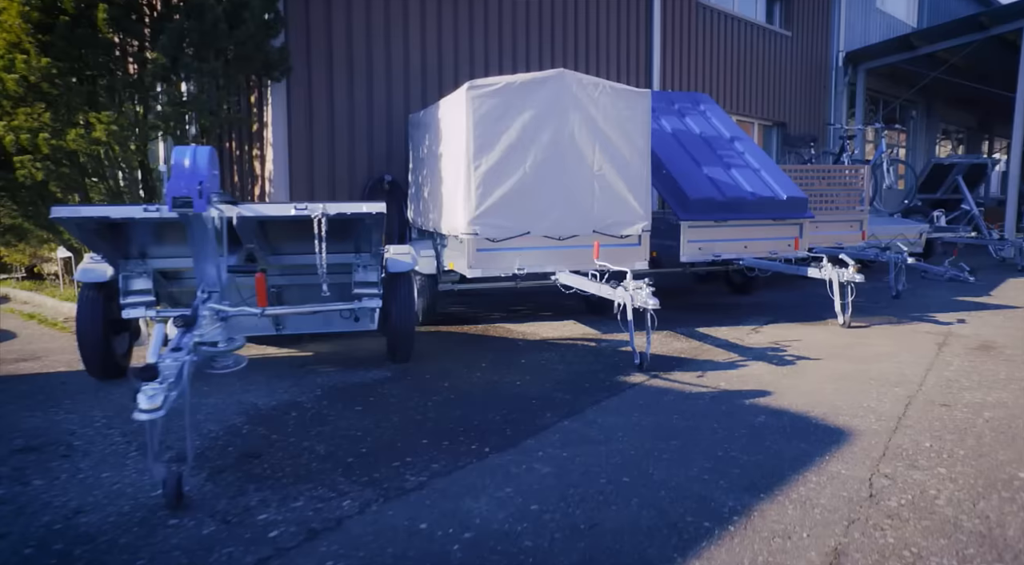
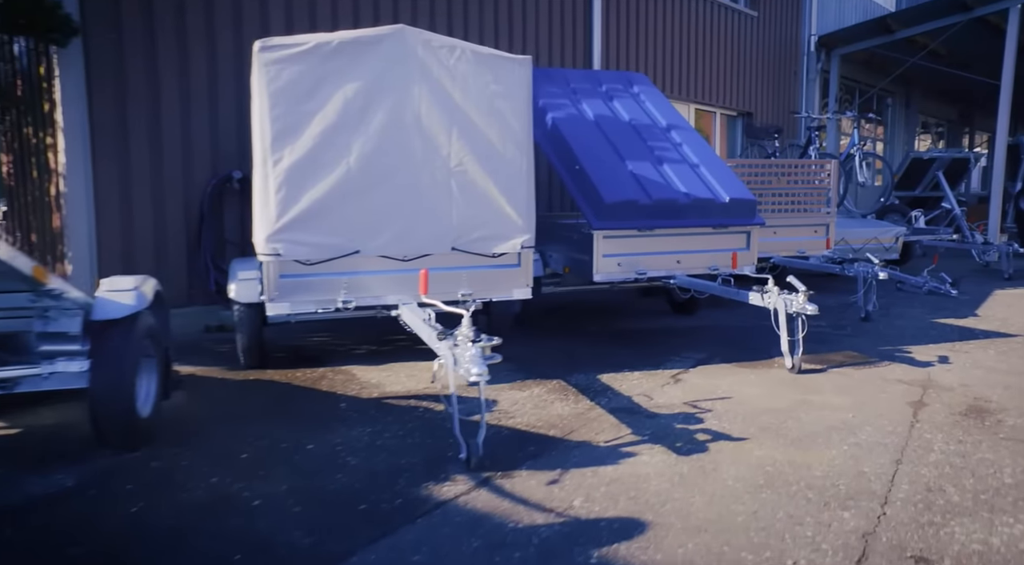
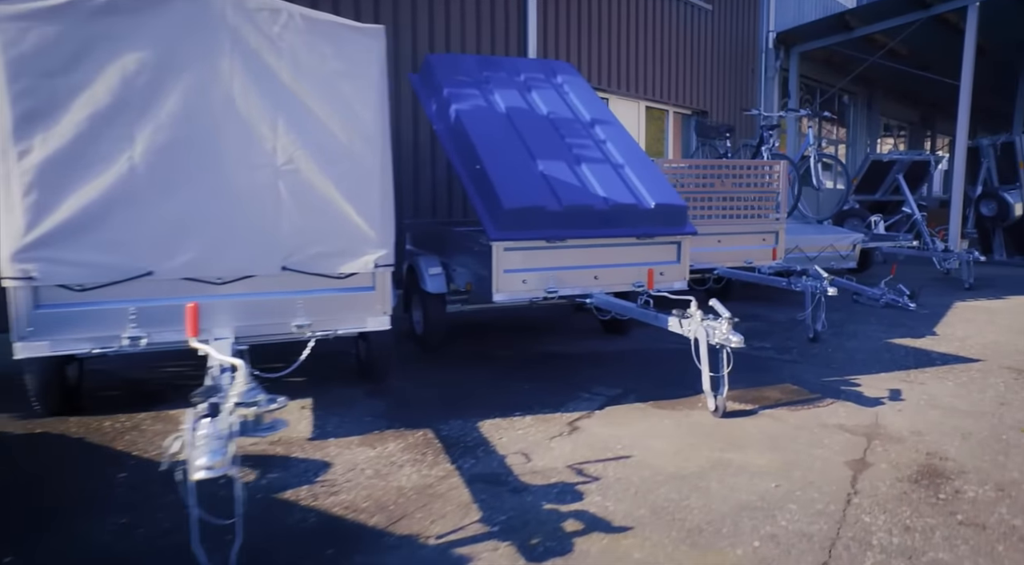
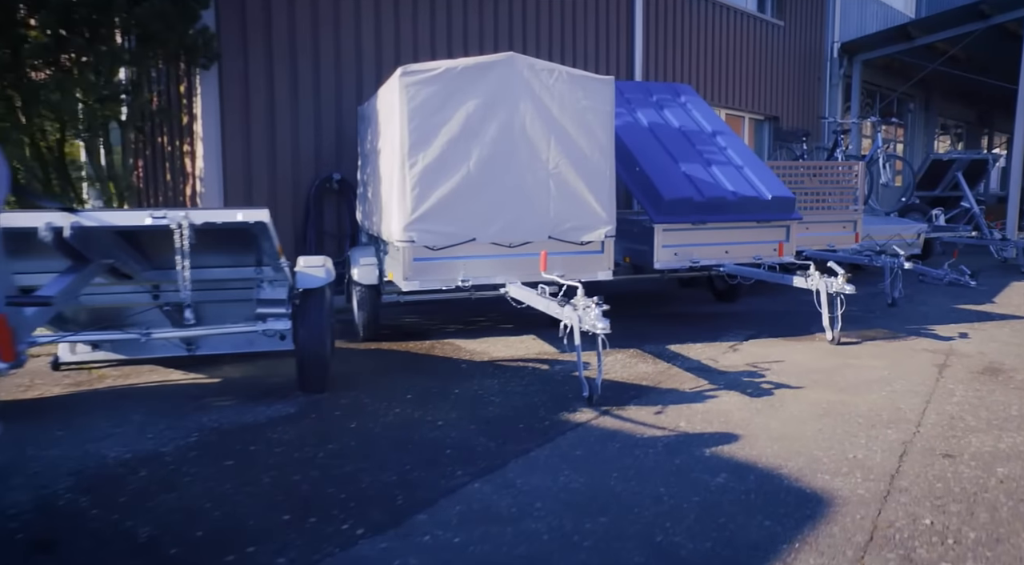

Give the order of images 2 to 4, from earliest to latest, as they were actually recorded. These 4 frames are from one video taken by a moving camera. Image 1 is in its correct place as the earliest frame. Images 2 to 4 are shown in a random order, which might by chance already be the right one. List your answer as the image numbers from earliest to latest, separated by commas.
4, 2, 3
